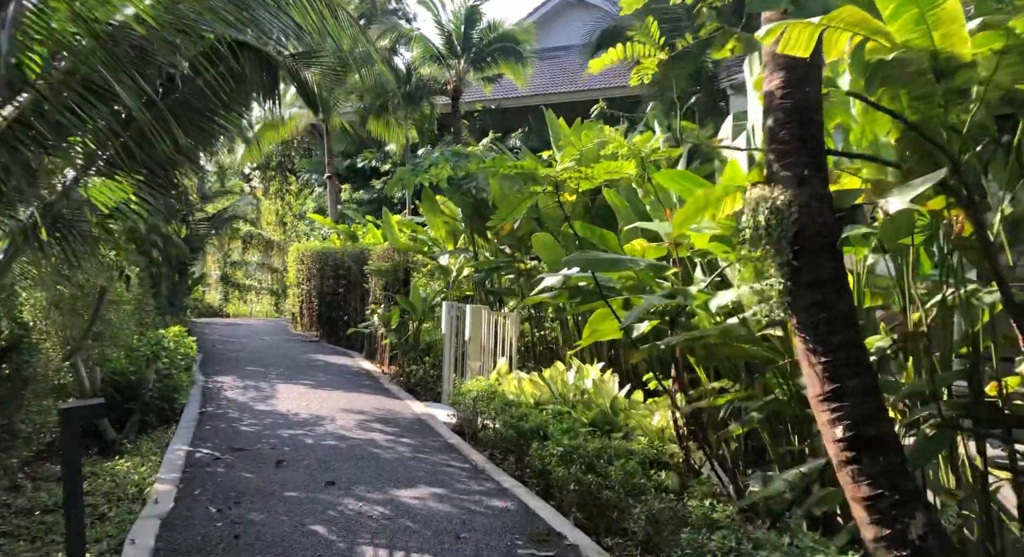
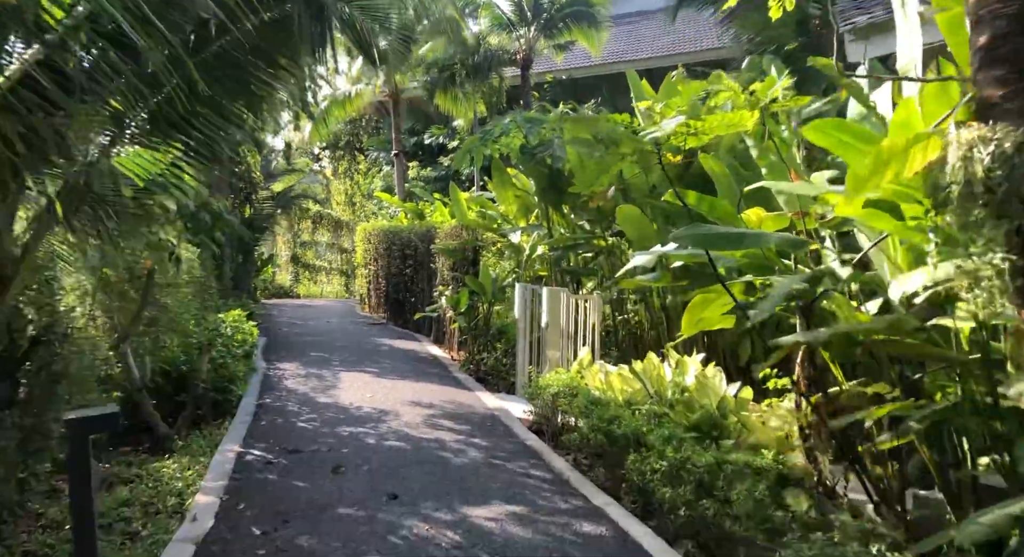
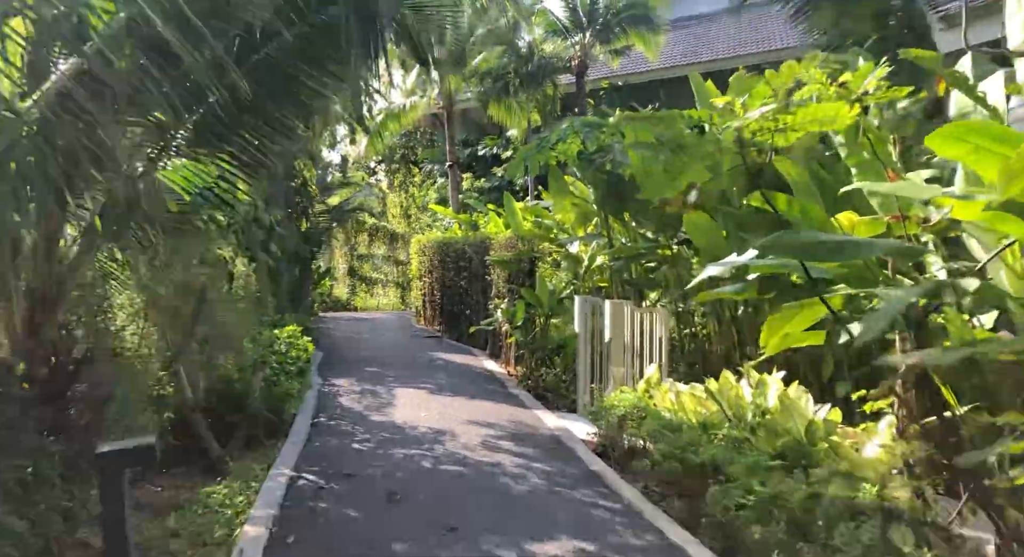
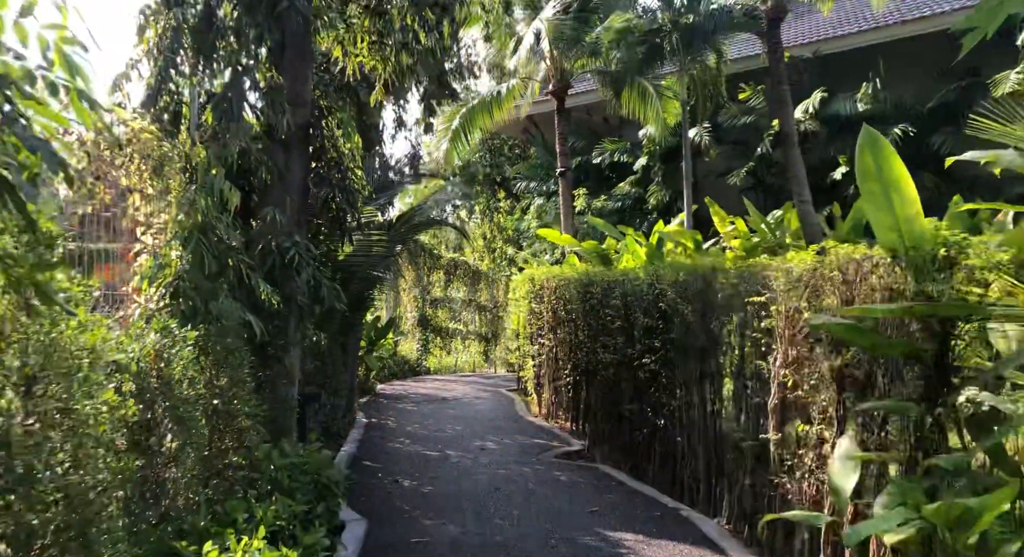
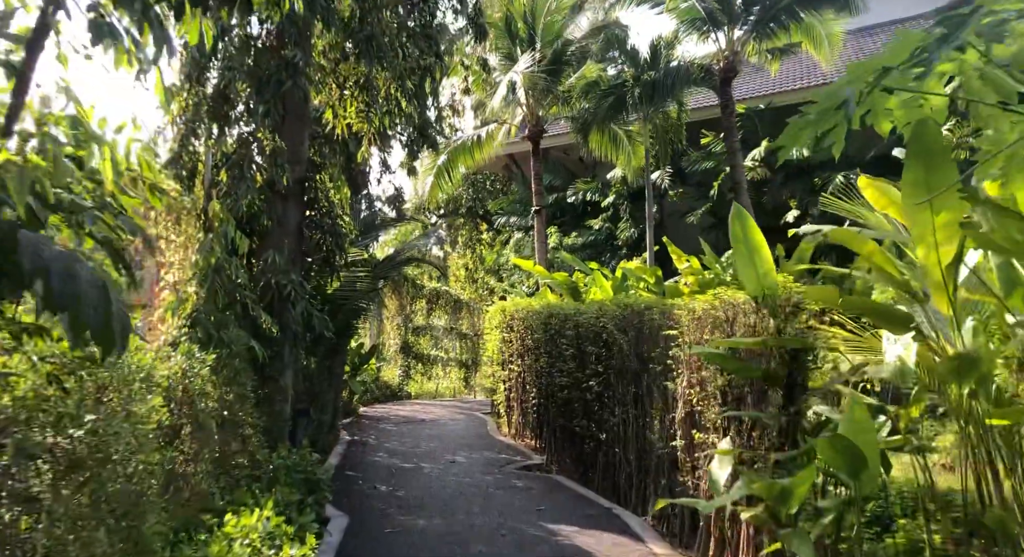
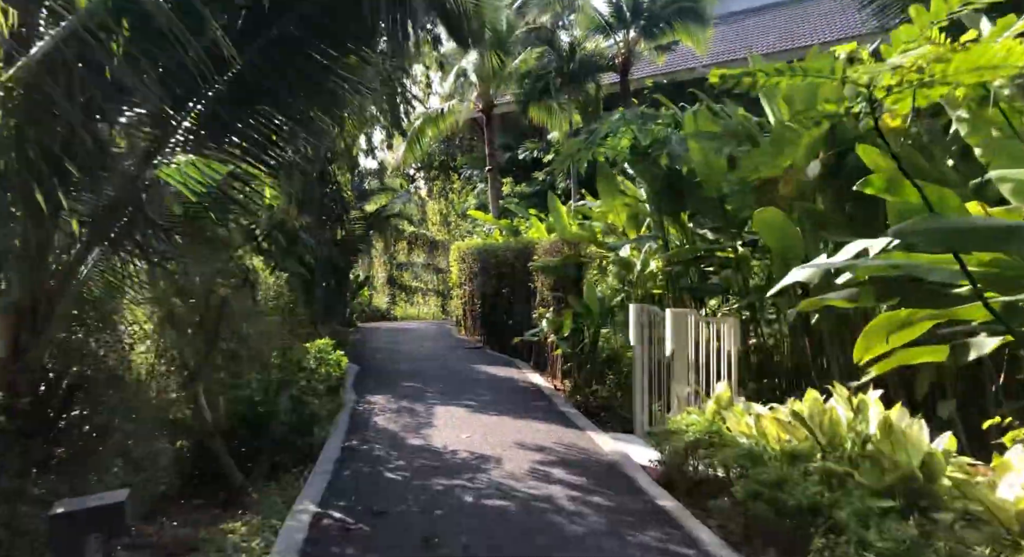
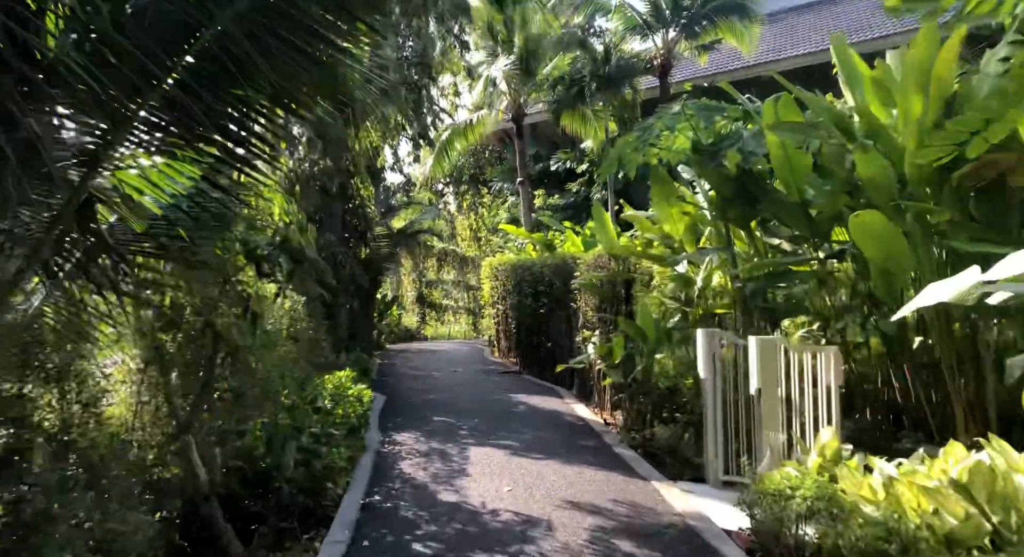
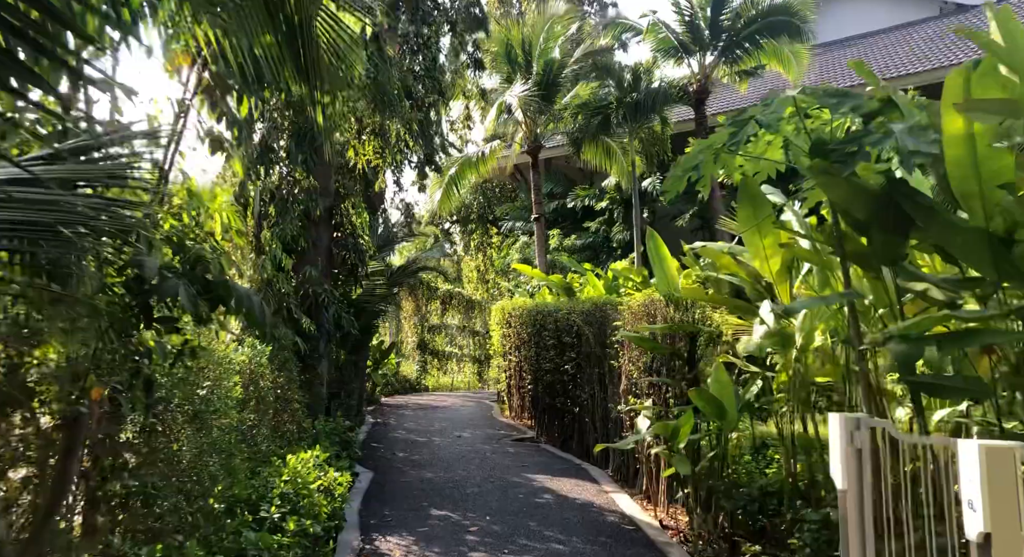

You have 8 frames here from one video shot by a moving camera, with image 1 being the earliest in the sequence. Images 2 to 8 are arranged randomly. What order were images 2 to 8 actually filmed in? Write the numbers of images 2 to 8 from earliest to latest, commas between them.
2, 3, 6, 7, 8, 5, 4
